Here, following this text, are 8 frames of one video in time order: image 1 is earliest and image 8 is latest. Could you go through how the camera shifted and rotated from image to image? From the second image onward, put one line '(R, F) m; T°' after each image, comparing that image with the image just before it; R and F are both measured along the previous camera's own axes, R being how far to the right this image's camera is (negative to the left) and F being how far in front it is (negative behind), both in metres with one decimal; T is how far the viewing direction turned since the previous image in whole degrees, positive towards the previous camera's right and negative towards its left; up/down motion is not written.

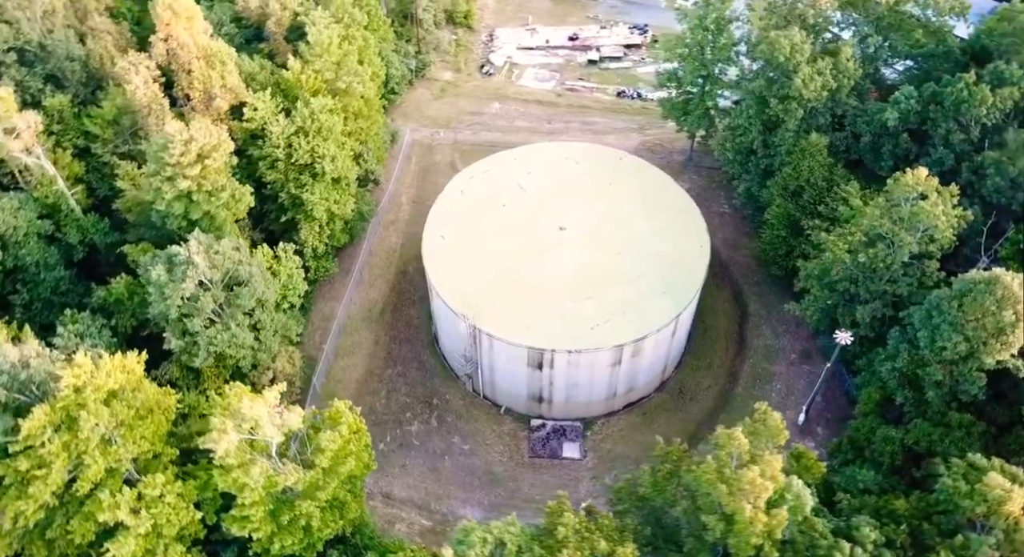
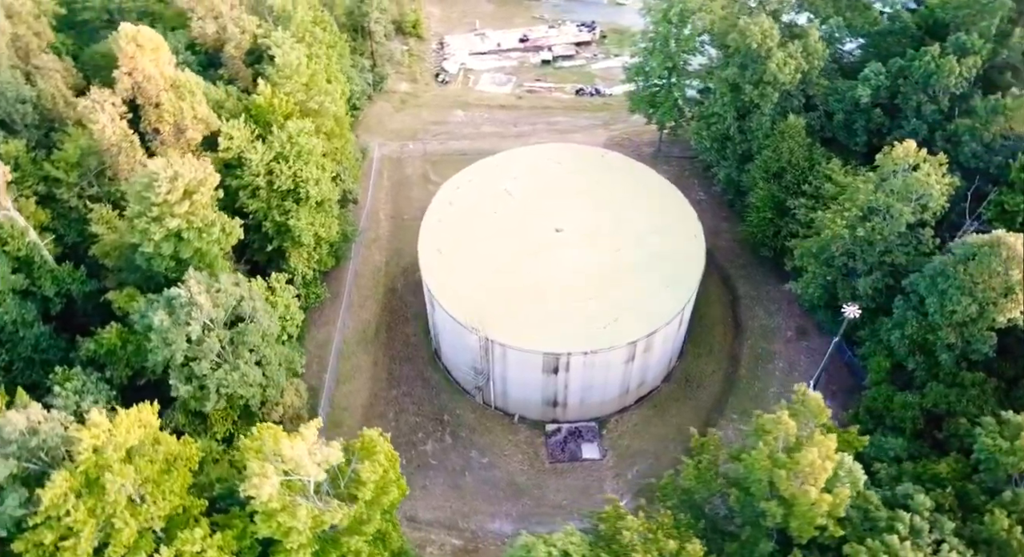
(-3.2, +0.4) m; +5°
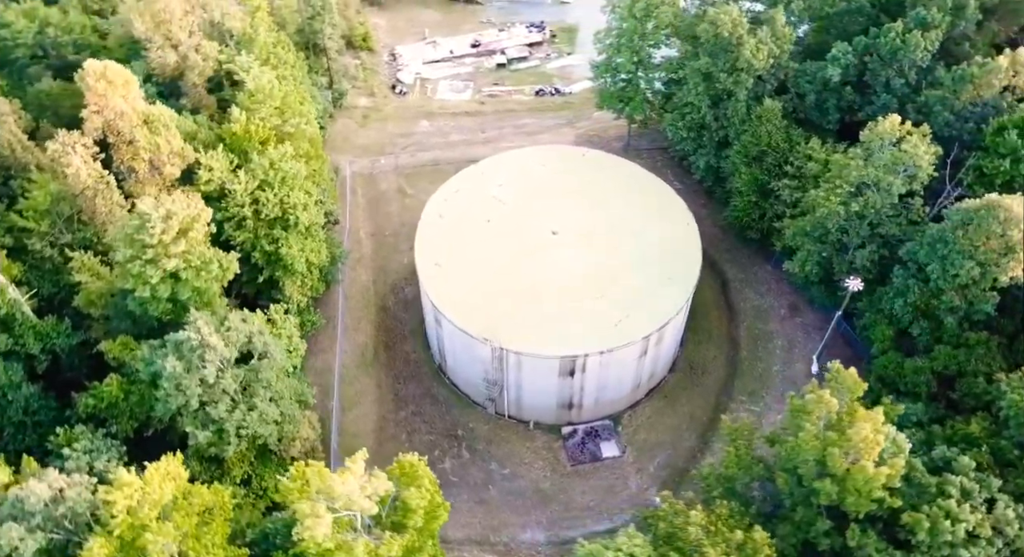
(-3.2, +0.4) m; +5°
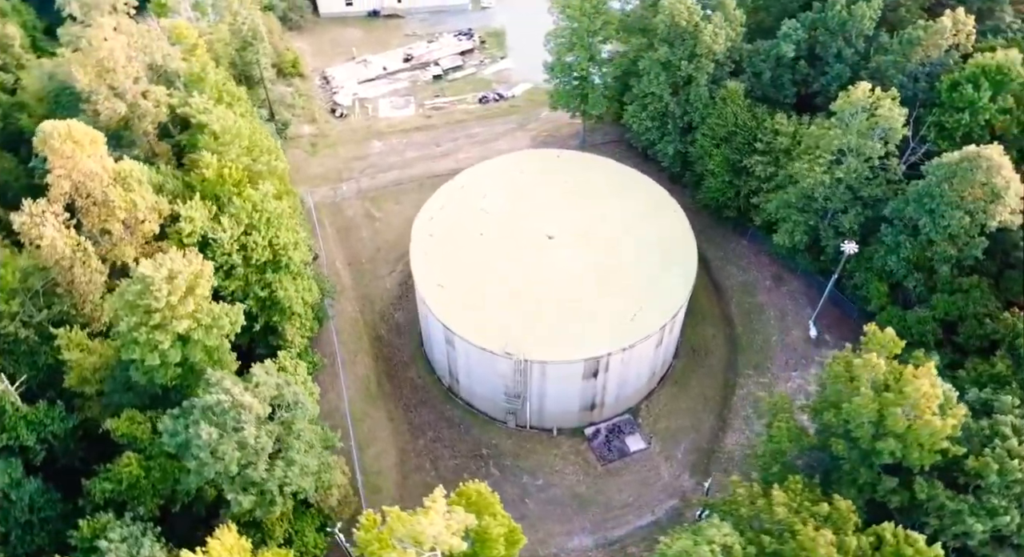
(-4.5, +0.6) m; +7°
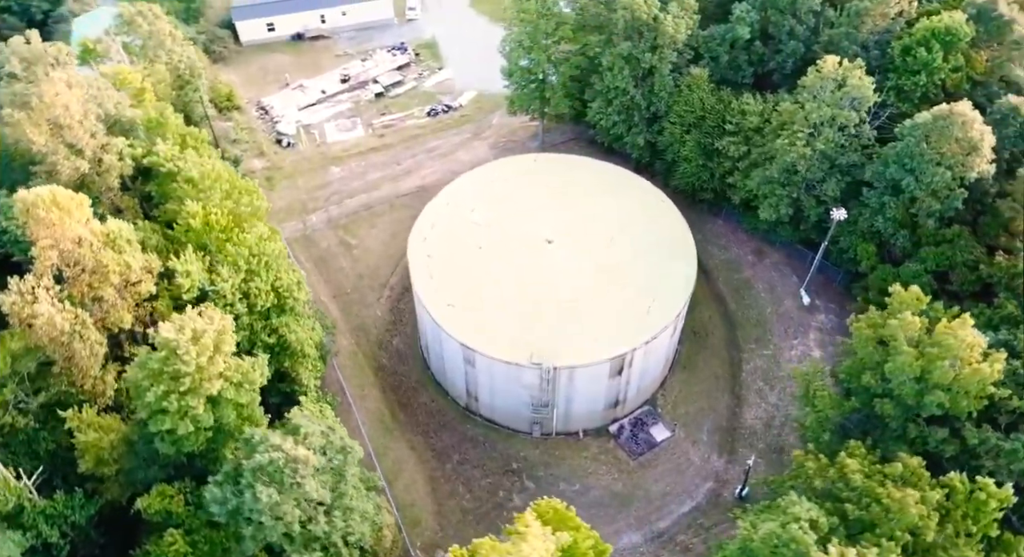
(-4.5, +0.6) m; +7°
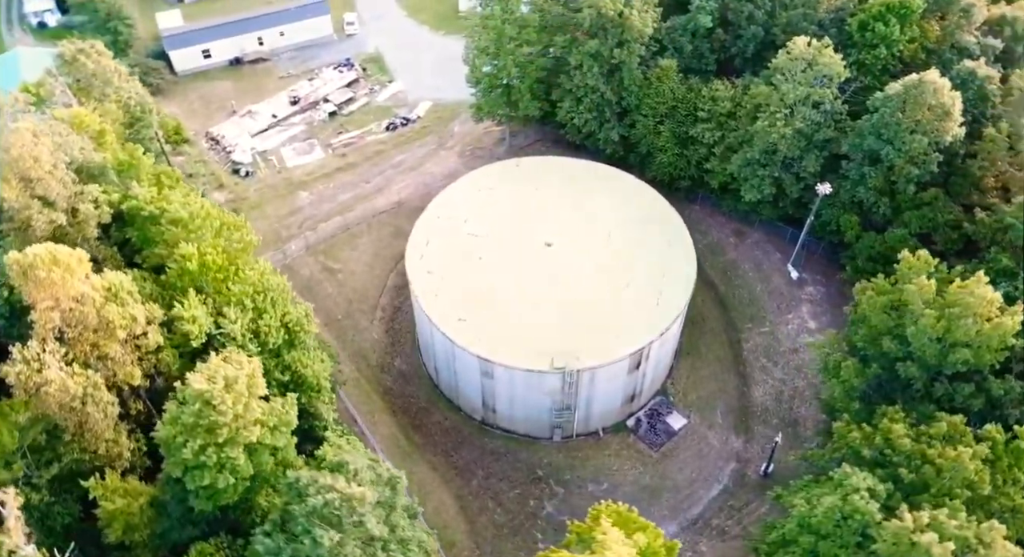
(-3.6, +0.4) m; +5°
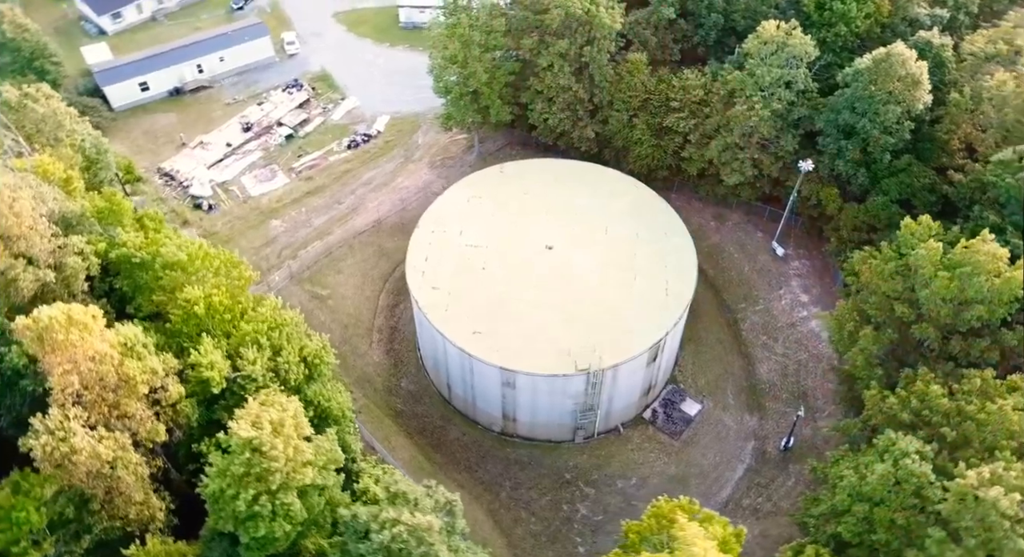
(-3.7, +0.4) m; +5°
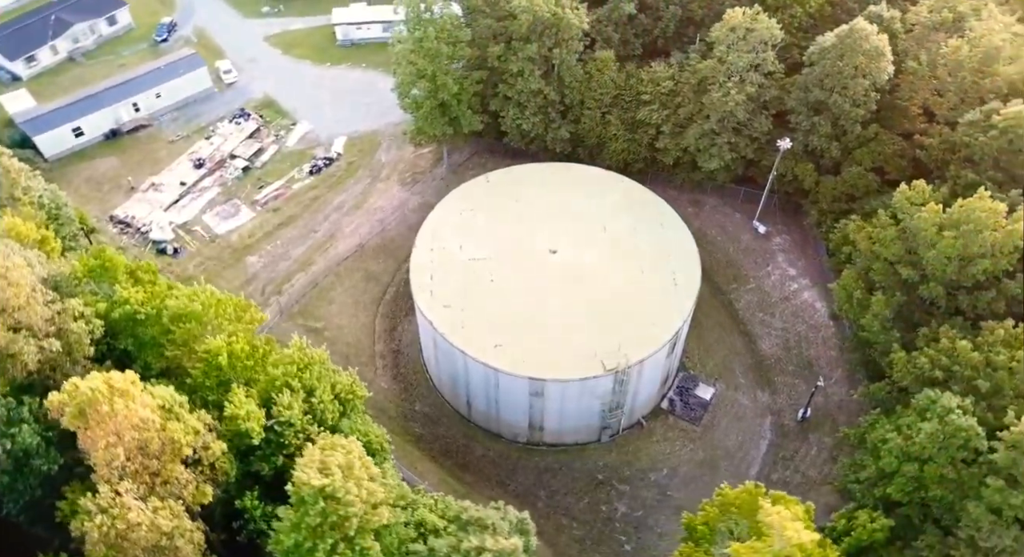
(-4.1, +0.4) m; +6°
